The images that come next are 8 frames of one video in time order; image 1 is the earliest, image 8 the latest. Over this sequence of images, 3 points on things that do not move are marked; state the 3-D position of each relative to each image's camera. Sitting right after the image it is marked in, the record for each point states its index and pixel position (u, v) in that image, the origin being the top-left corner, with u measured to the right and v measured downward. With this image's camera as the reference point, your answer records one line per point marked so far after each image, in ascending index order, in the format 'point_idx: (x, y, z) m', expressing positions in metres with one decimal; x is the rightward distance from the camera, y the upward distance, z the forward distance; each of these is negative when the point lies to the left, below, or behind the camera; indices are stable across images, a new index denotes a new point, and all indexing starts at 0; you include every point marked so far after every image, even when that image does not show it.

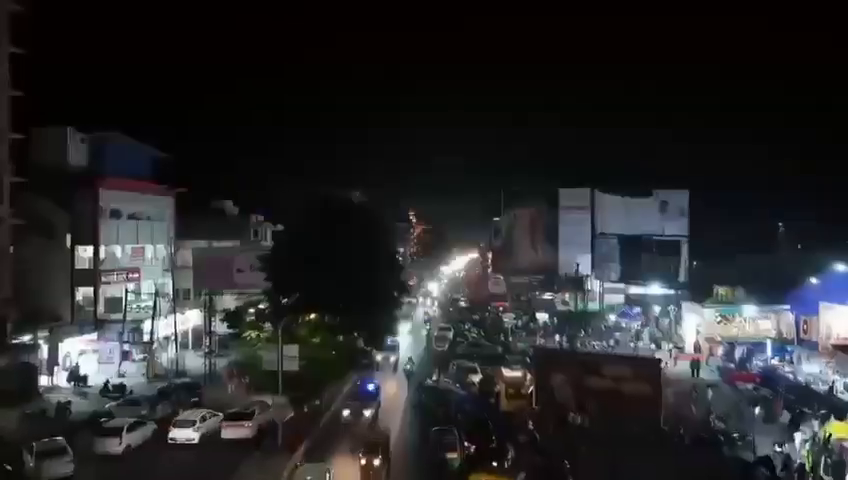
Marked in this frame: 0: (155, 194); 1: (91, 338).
0: (-5.9, +1.0, +15.7) m
1: (-6.0, -1.8, +13.0) m
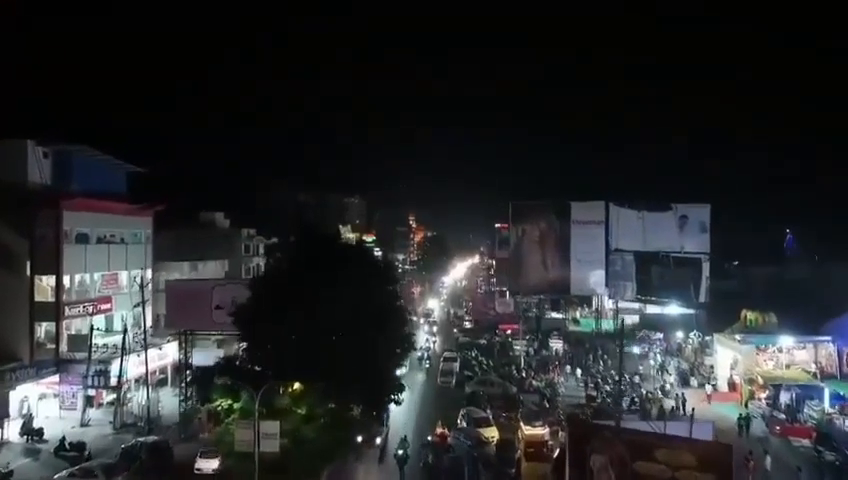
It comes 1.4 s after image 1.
0: (-5.8, +0.5, +14.1) m
1: (-5.9, -2.2, +11.4) m
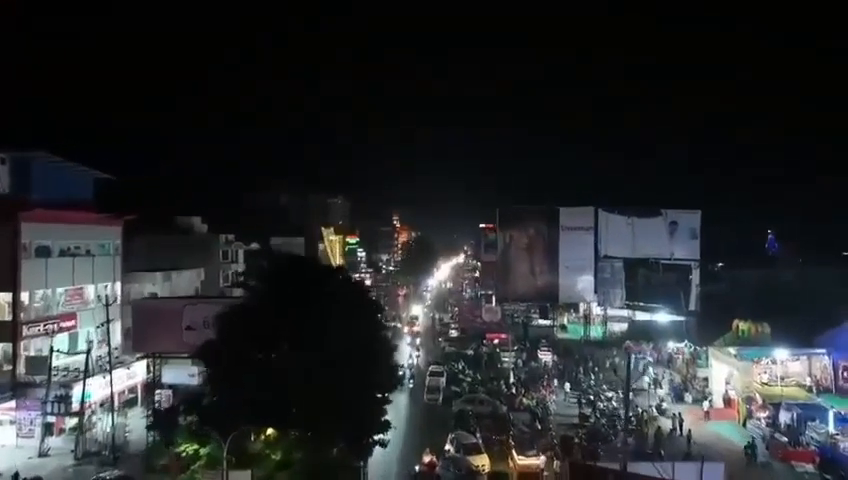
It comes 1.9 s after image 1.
0: (-6.1, +0.3, +13.3) m
1: (-6.1, -2.4, +10.6) m
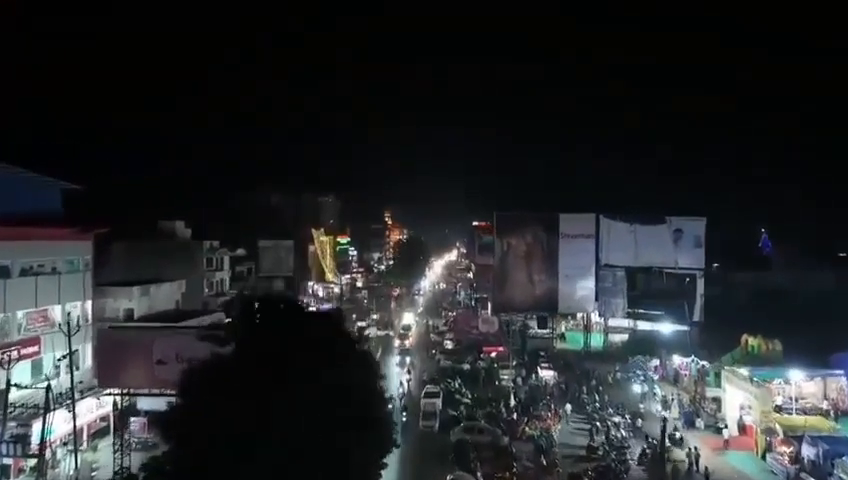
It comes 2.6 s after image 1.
0: (-6.1, 0.0, +12.3) m
1: (-6.2, -2.7, +9.6) m
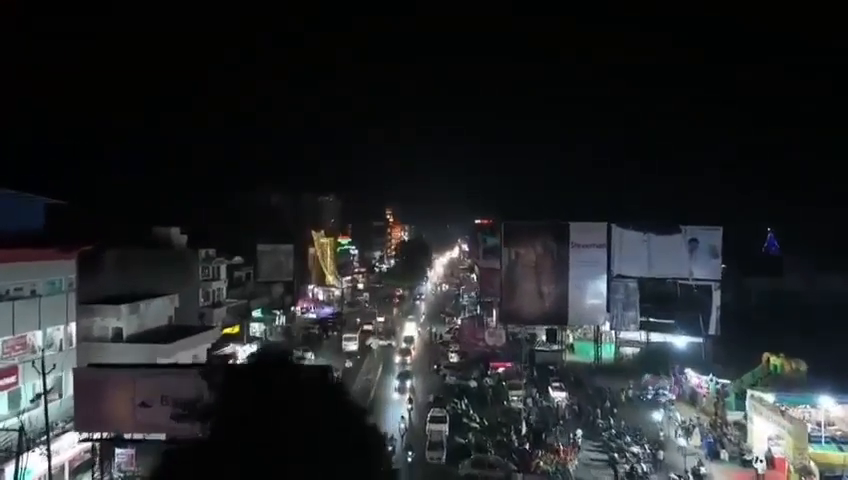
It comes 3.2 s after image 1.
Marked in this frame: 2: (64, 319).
0: (-6.0, -0.3, +11.4) m
1: (-6.1, -3.1, +8.8) m
2: (-5.9, -1.3, +11.8) m
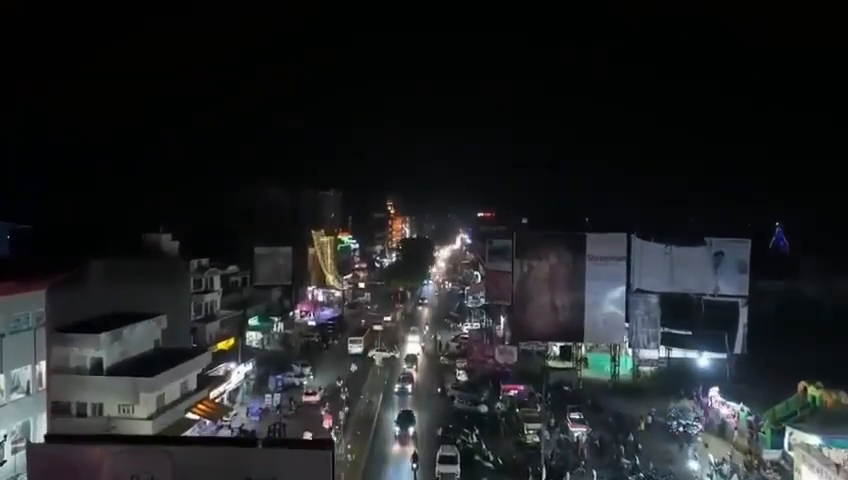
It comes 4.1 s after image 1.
0: (-5.8, -0.7, +10.1) m
1: (-5.9, -3.5, +7.5) m
2: (-5.7, -1.7, +10.5) m
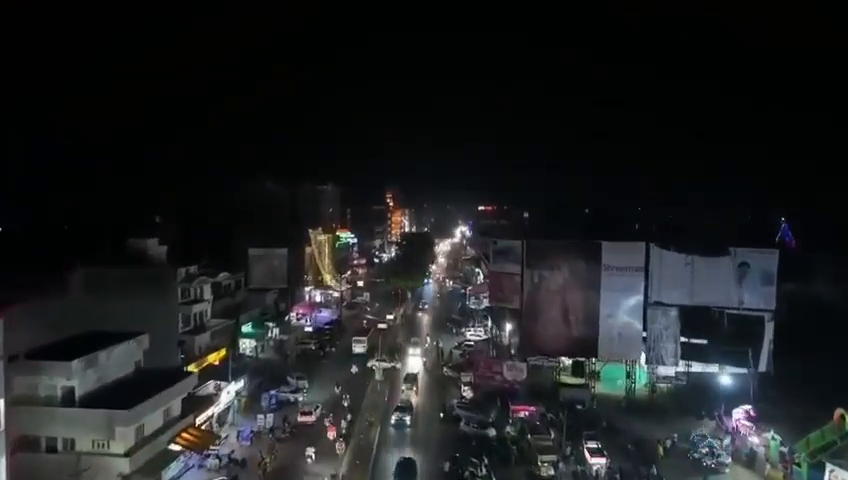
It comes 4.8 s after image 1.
0: (-5.7, -1.0, +8.8) m
1: (-5.8, -3.9, +6.3) m
2: (-5.6, -2.0, +9.3) m
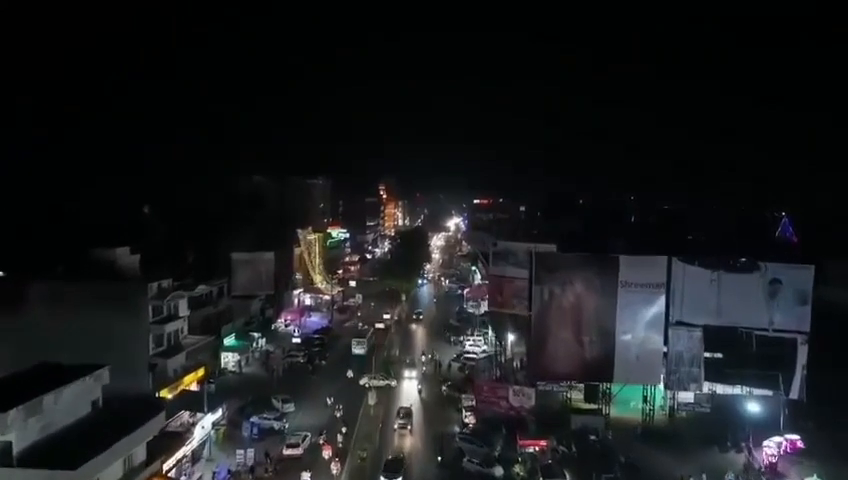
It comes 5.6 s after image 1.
0: (-5.7, -1.4, +7.0) m
1: (-5.7, -4.3, +4.5) m
2: (-5.5, -2.4, +7.5) m
